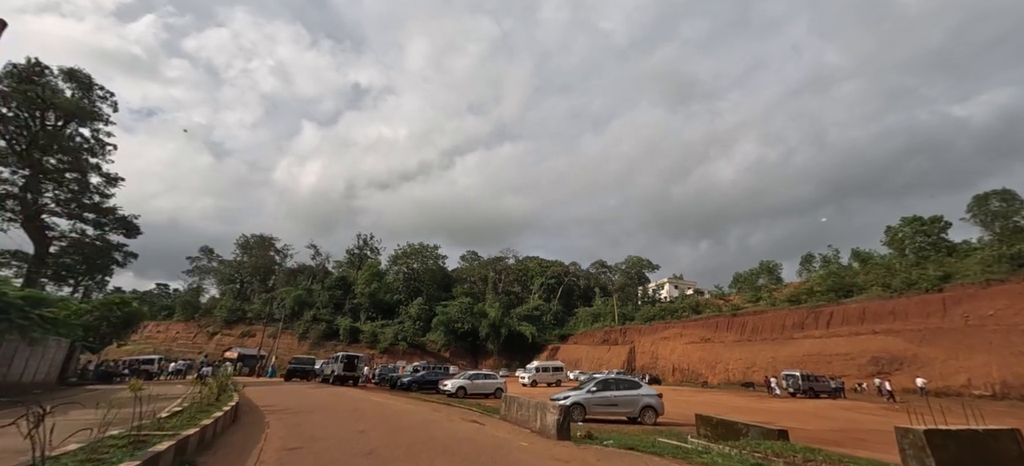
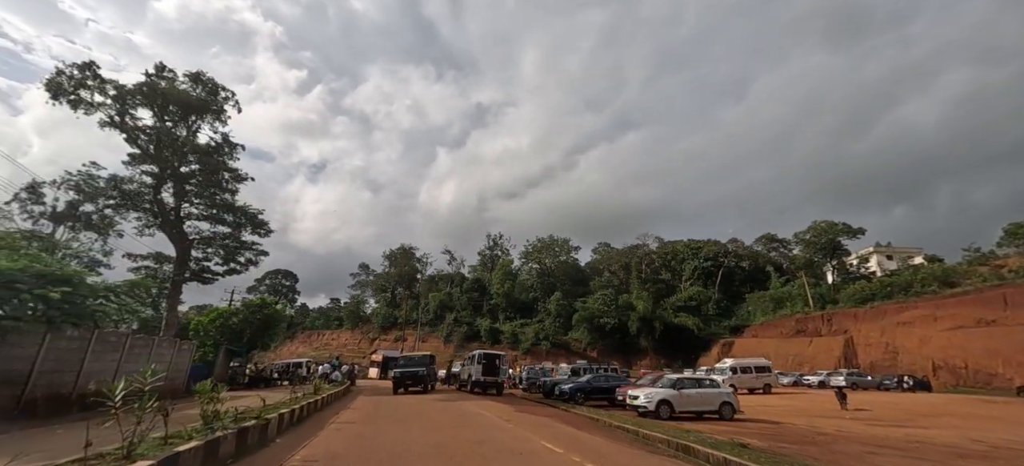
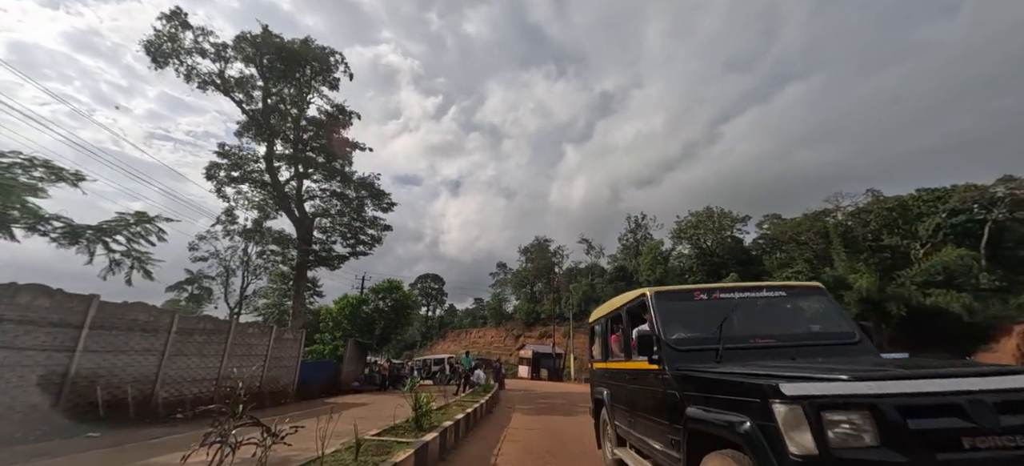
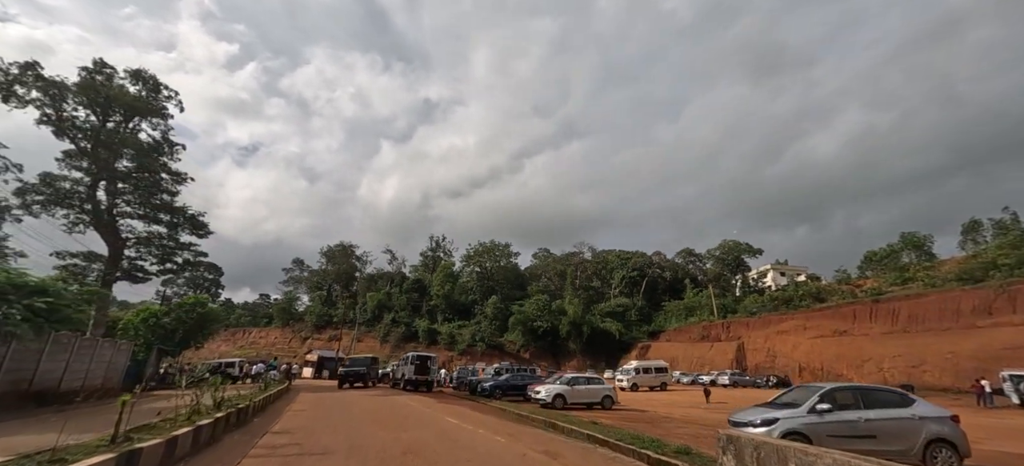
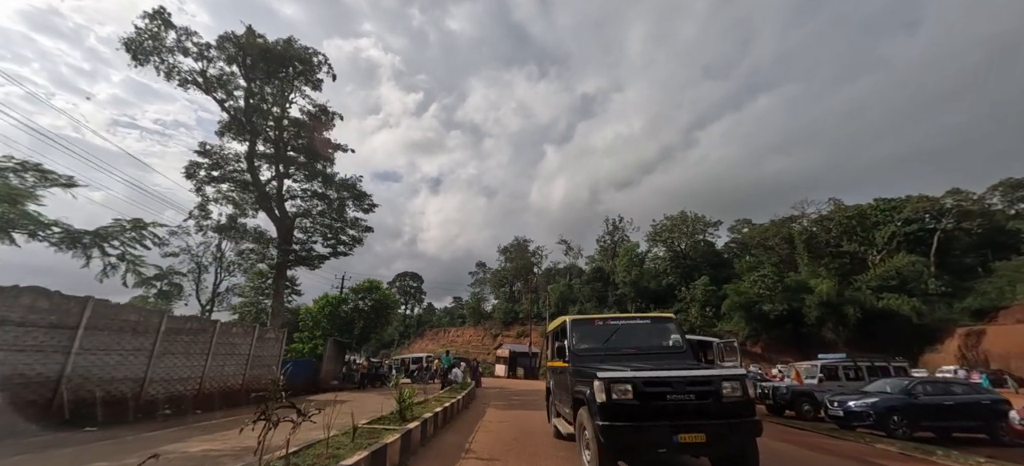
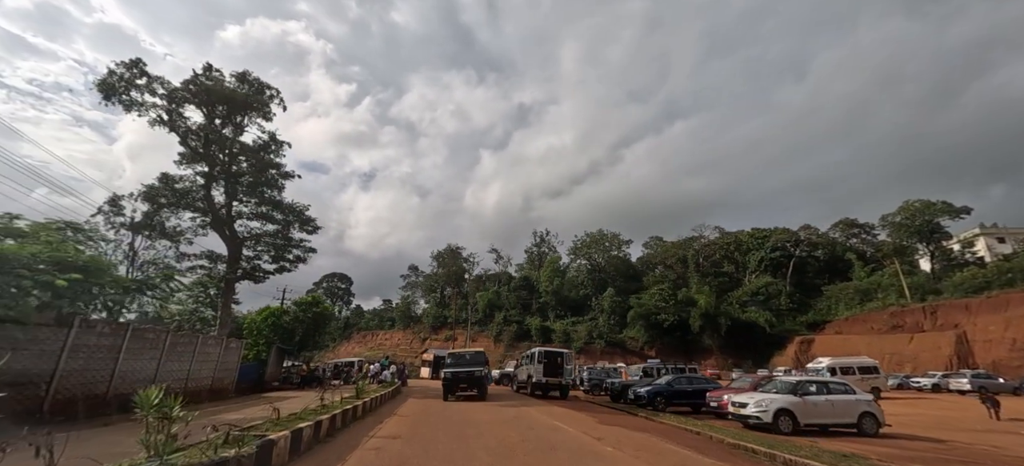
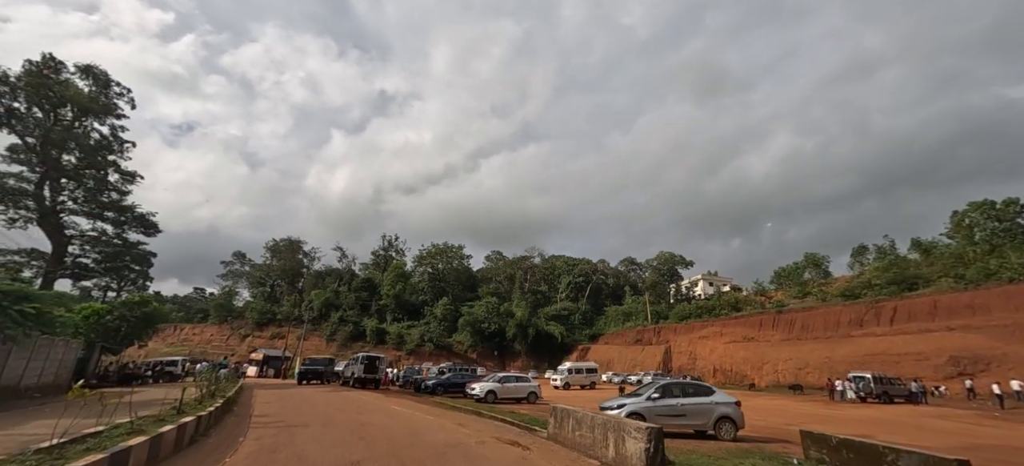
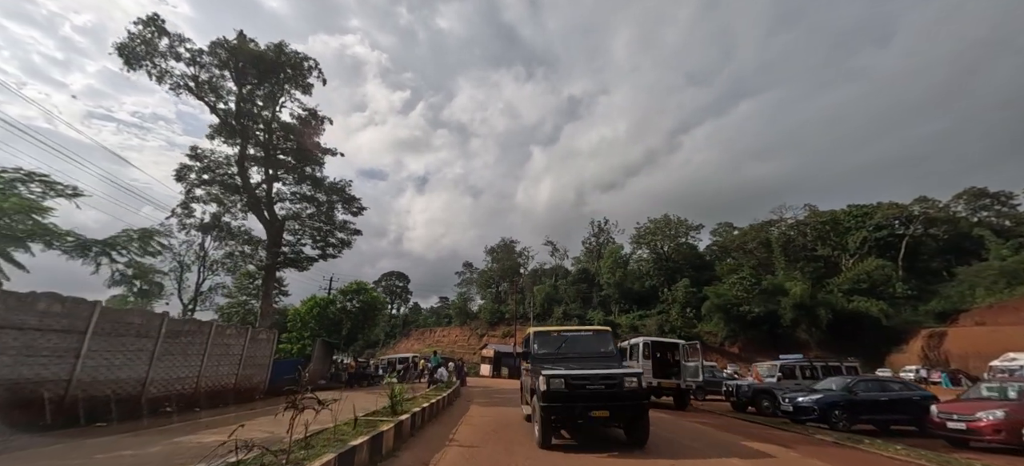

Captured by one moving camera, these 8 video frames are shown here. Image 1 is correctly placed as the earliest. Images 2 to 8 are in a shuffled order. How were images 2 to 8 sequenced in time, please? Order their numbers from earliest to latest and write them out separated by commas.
7, 4, 2, 6, 8, 5, 3
